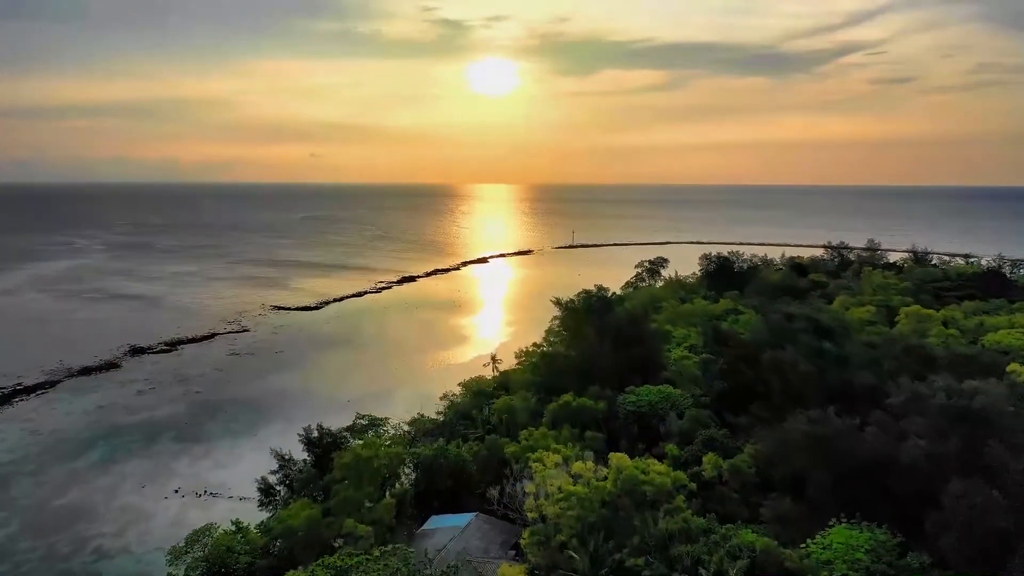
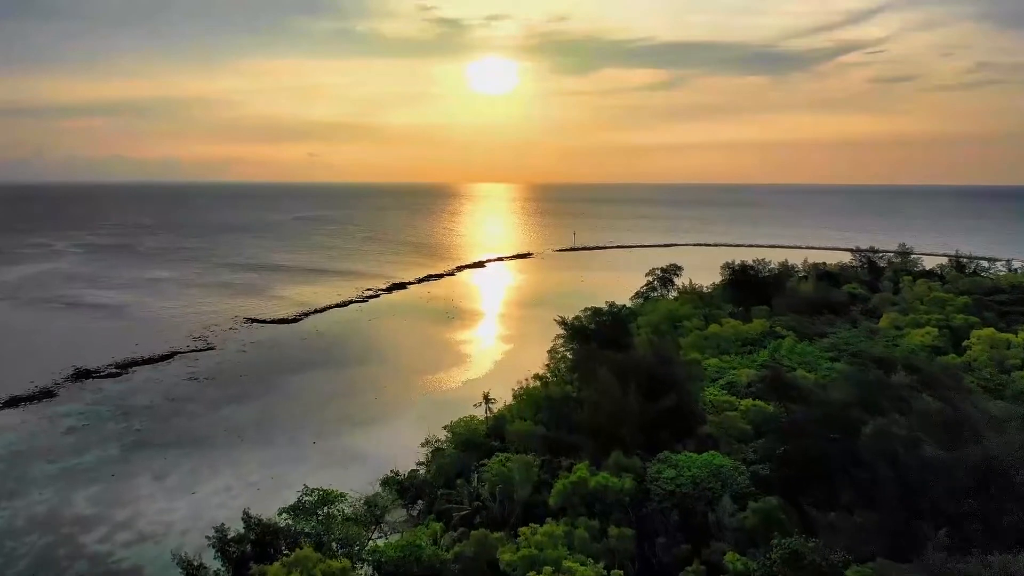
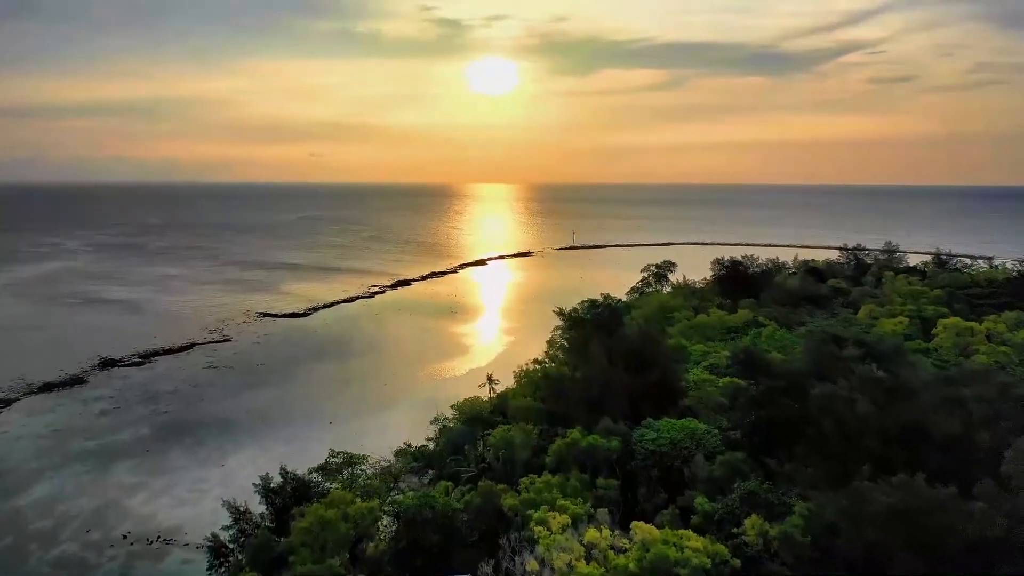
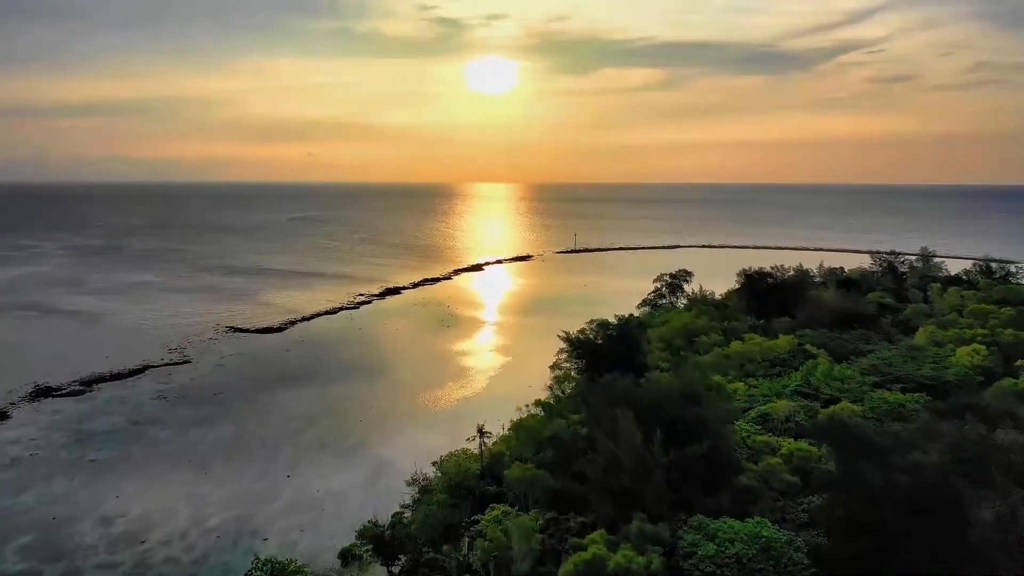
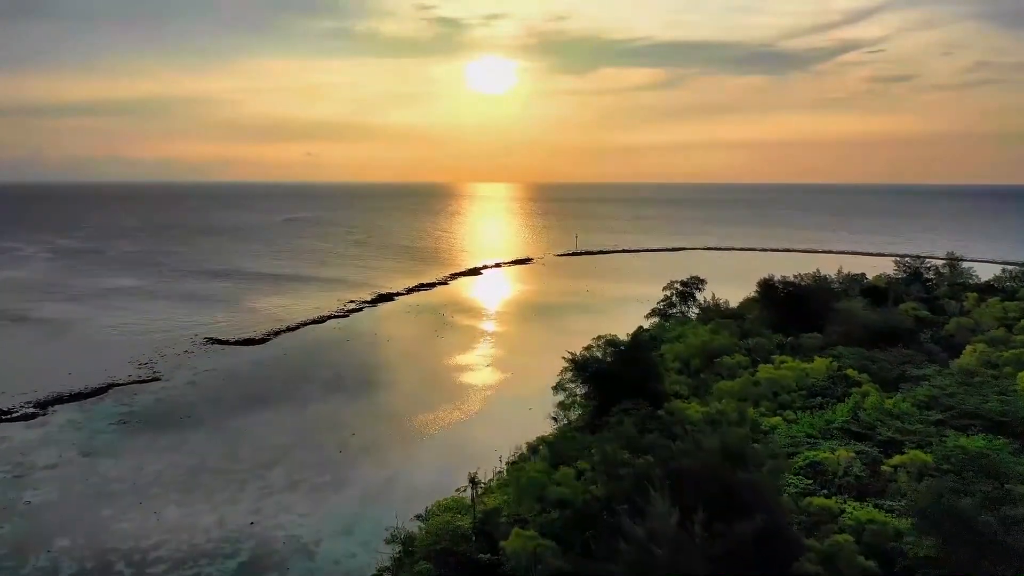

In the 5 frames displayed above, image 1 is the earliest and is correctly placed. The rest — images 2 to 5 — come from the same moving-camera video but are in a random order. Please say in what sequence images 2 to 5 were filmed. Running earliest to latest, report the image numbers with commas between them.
3, 2, 4, 5
